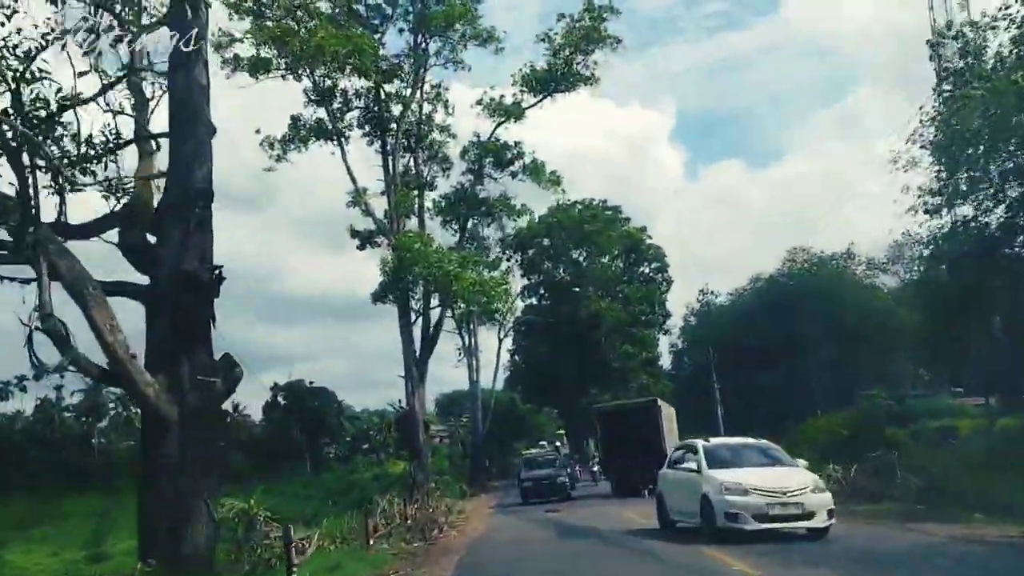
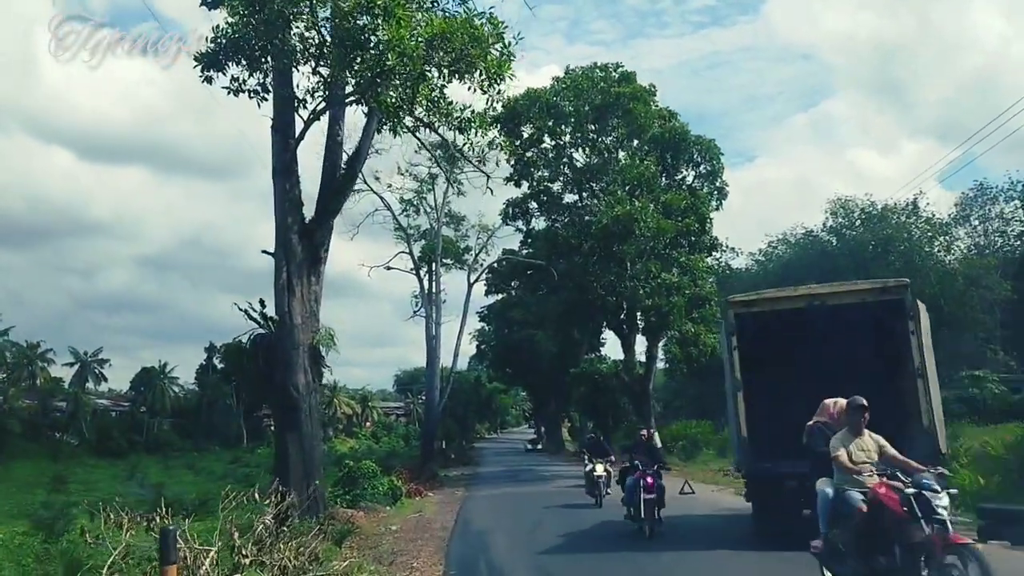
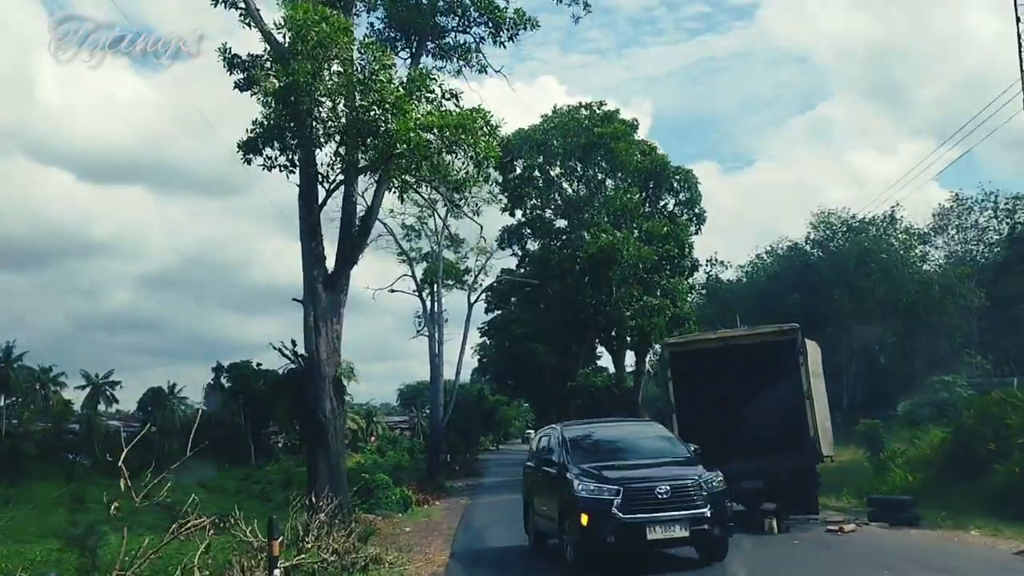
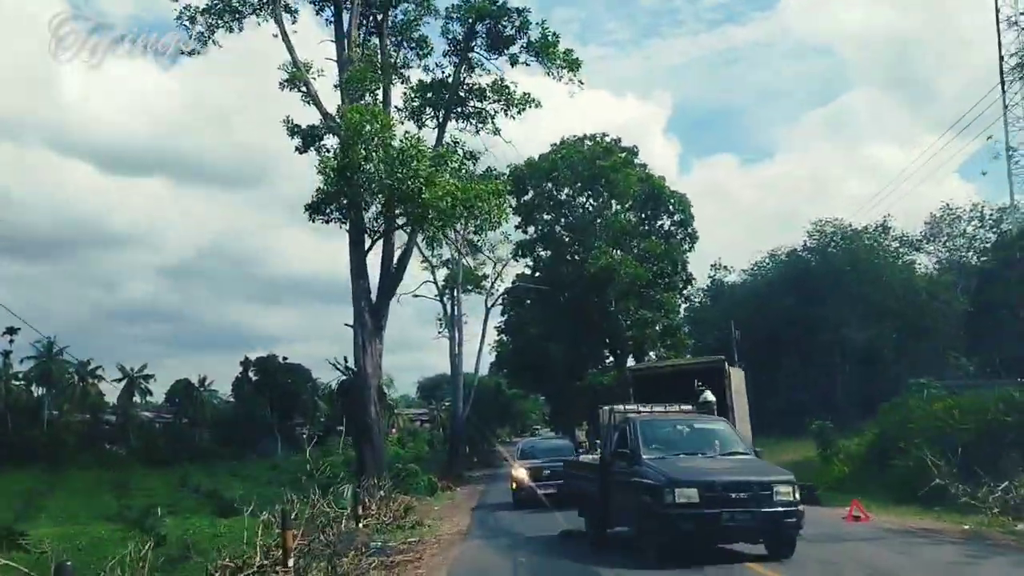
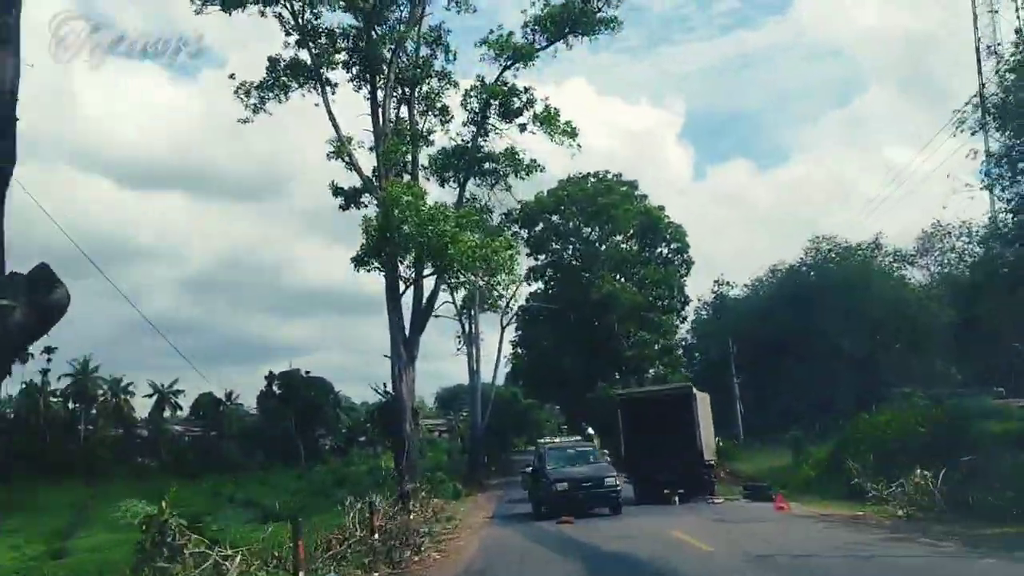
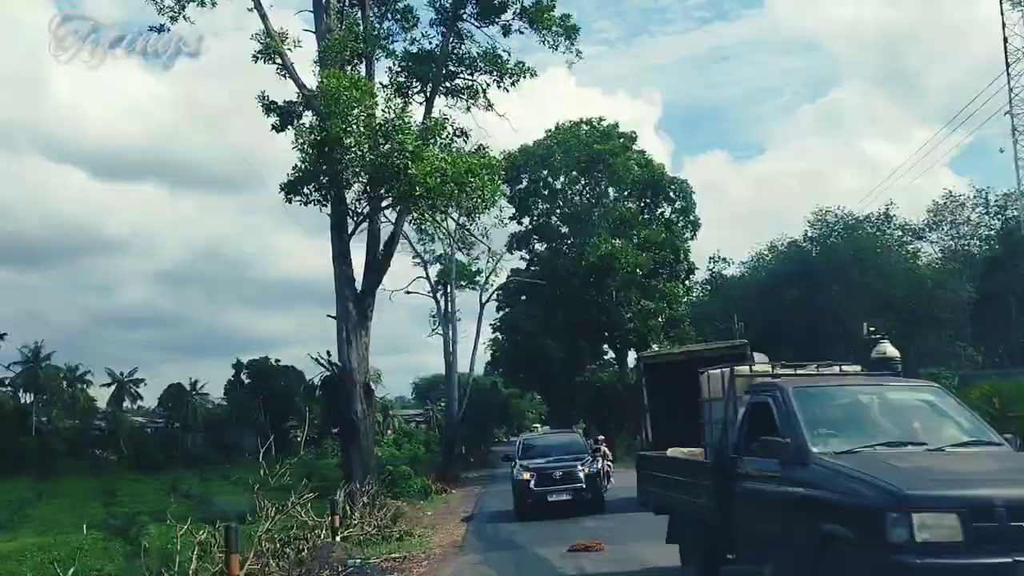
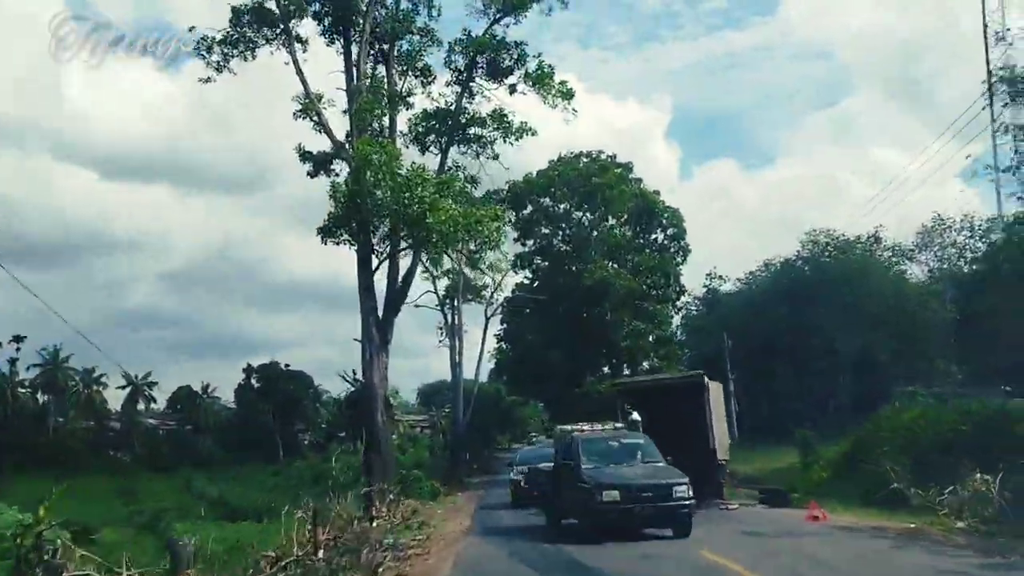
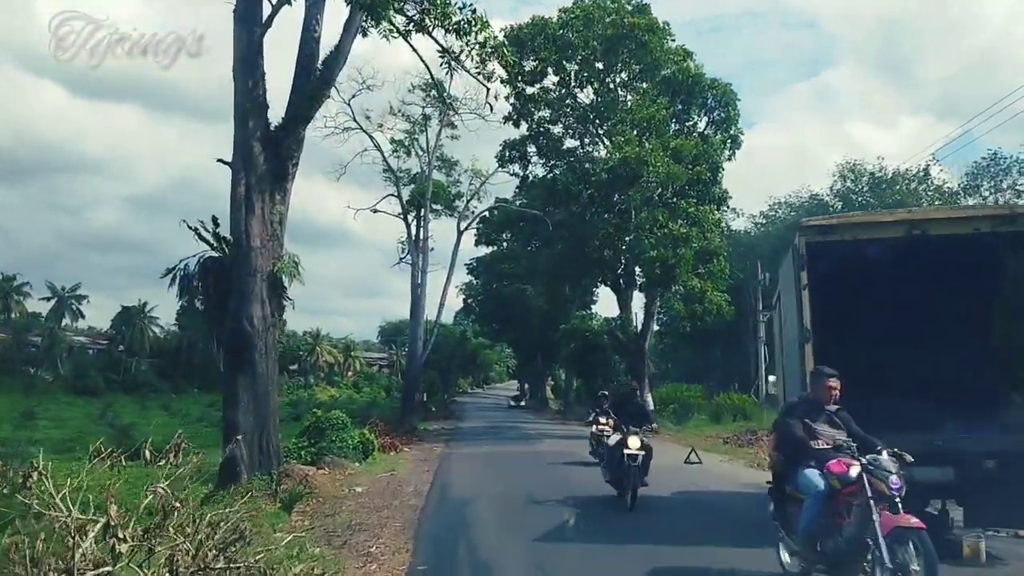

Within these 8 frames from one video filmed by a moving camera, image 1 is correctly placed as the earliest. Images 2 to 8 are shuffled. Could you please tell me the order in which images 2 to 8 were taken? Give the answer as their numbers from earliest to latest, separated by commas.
5, 7, 4, 6, 3, 2, 8
